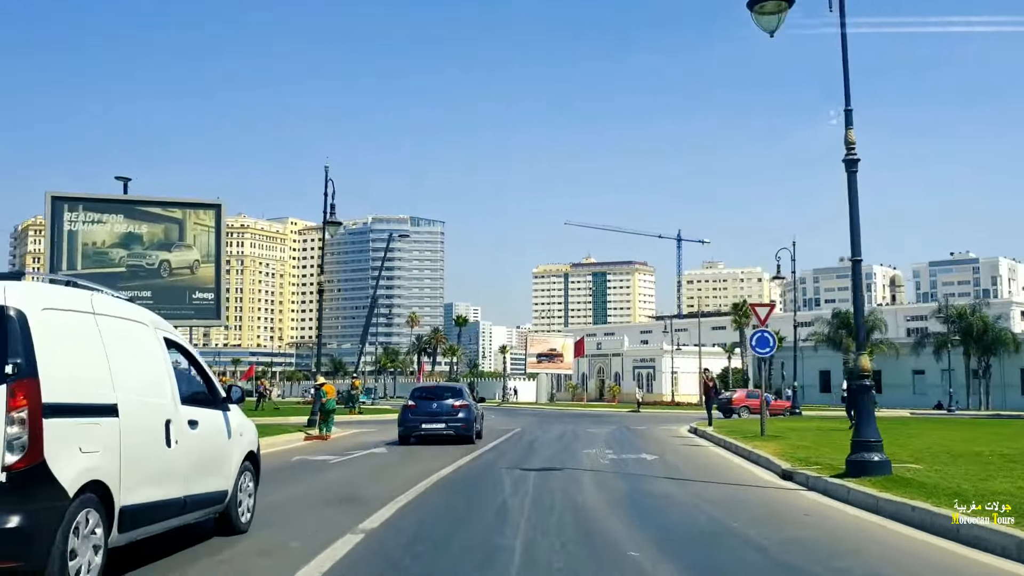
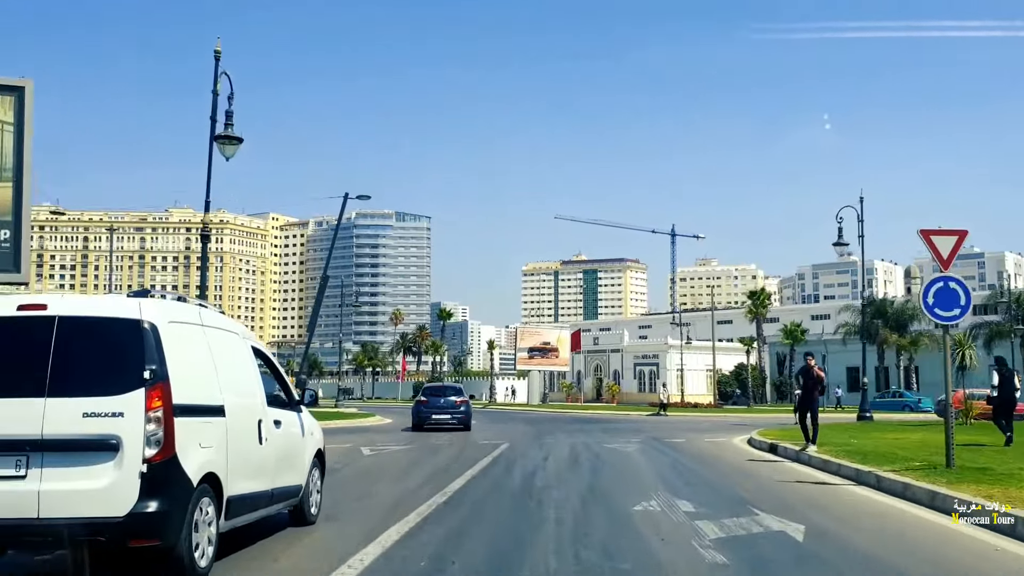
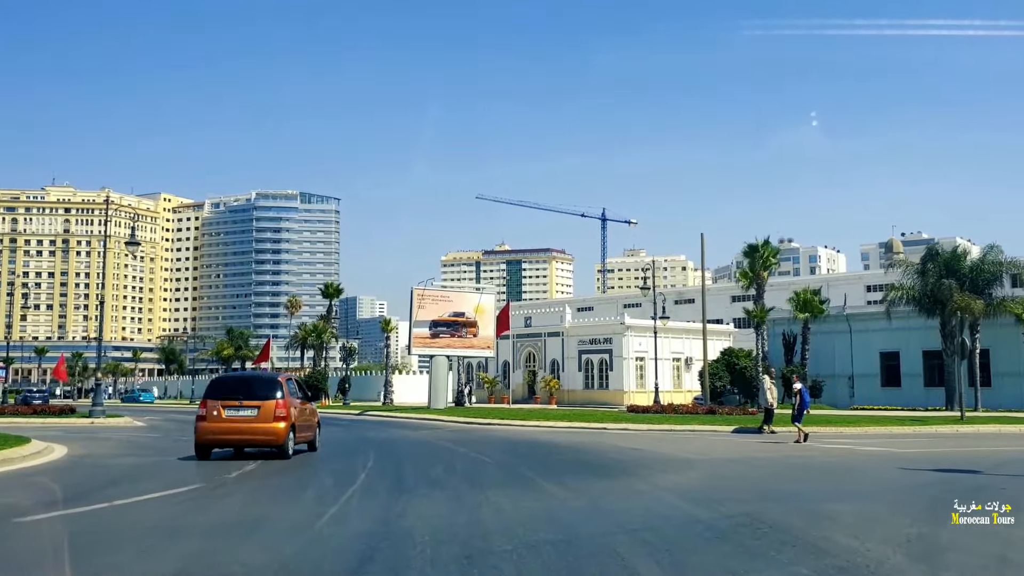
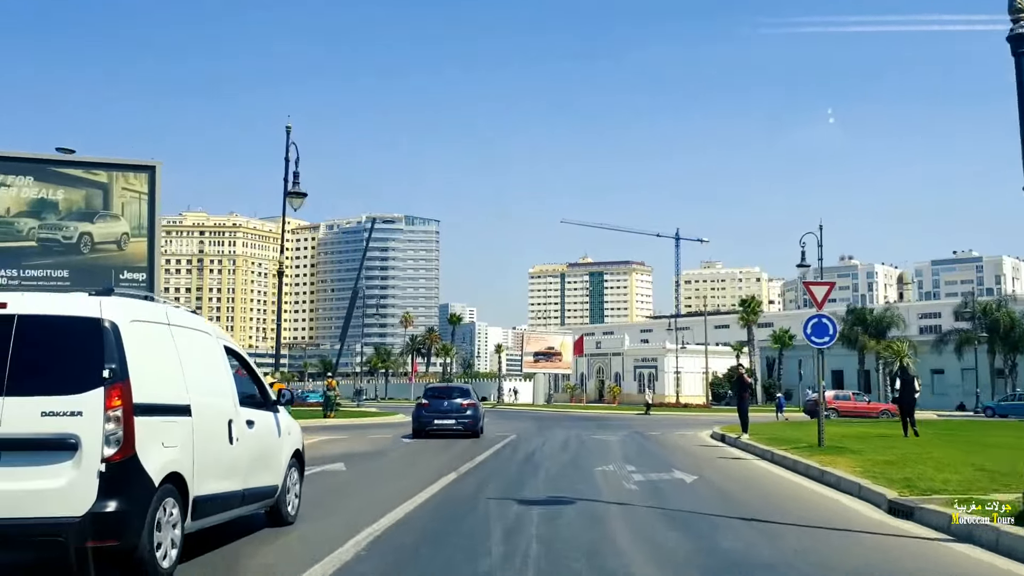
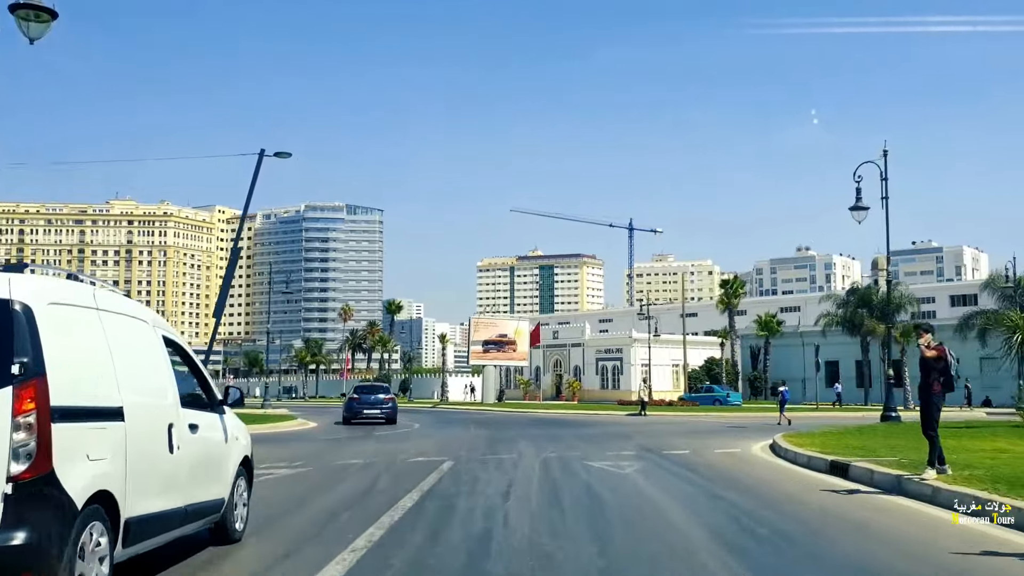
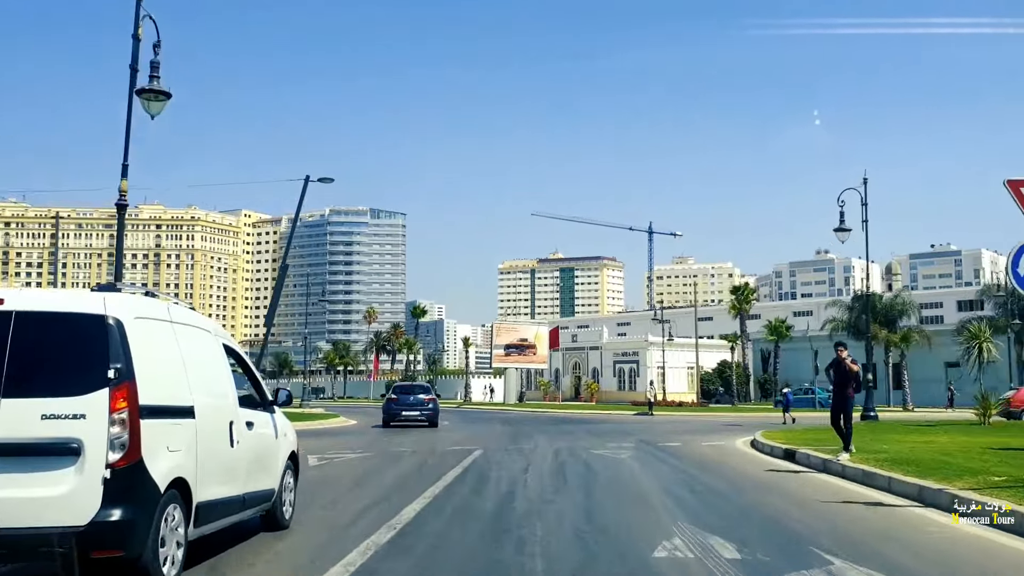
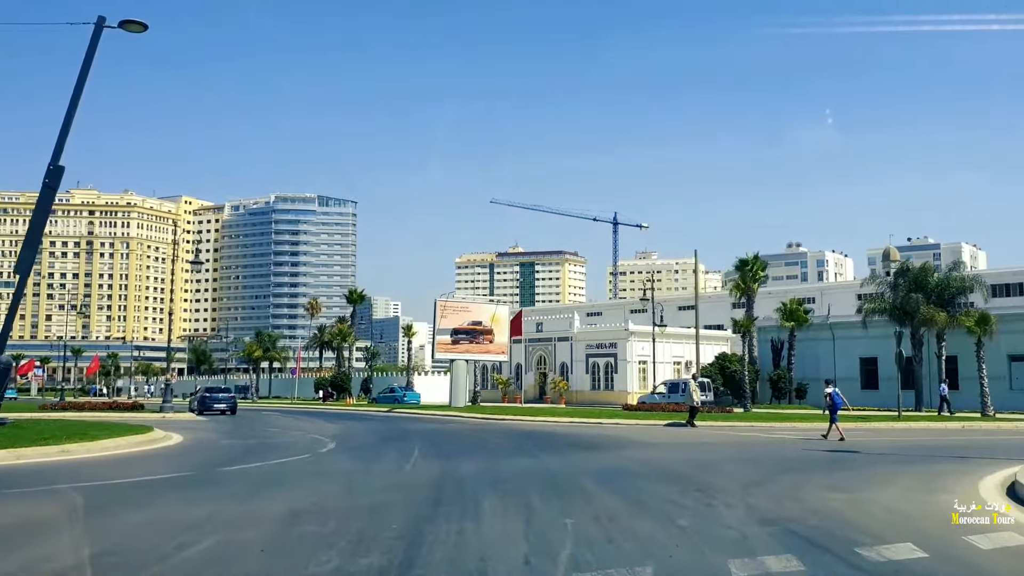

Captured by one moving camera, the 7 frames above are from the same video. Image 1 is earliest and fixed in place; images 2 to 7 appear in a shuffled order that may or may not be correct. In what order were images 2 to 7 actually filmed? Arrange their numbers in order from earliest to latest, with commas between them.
4, 2, 6, 5, 7, 3
